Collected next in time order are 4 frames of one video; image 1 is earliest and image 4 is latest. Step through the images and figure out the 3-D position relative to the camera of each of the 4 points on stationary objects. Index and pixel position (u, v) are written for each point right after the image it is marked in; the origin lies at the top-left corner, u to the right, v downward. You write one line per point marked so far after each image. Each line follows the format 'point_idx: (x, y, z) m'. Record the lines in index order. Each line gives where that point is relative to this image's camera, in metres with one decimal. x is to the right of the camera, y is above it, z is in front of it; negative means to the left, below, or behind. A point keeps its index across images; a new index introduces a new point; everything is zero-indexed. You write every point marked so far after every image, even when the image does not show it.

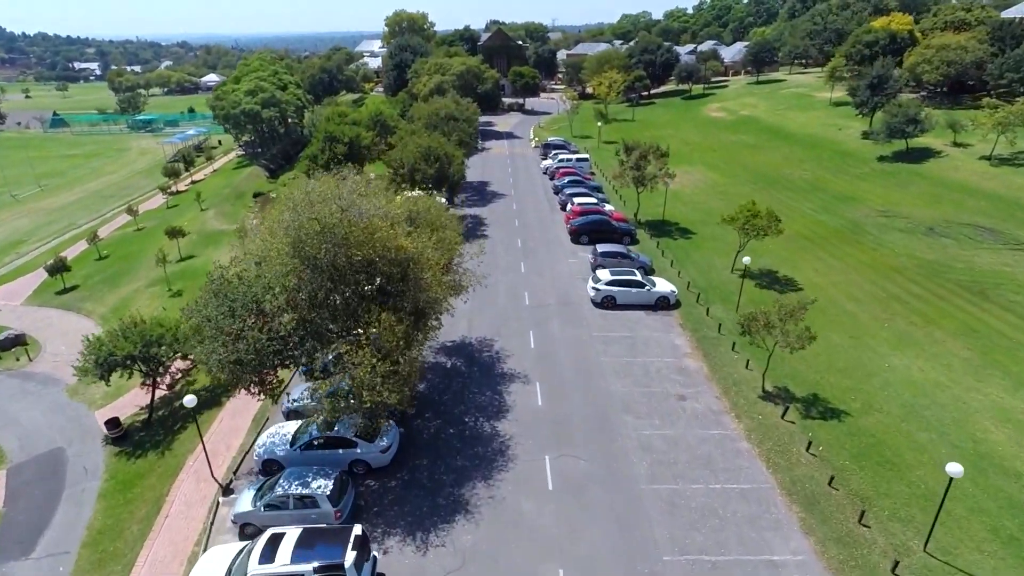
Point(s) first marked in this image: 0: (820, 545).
0: (+8.9, -7.4, +15.6) m
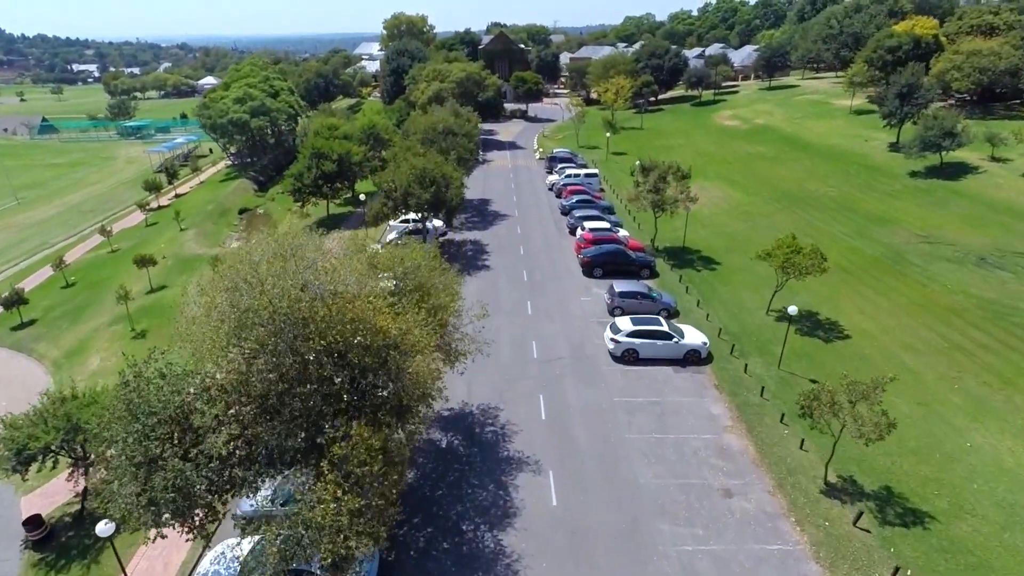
0: (+9.2, -9.8, +11.6) m
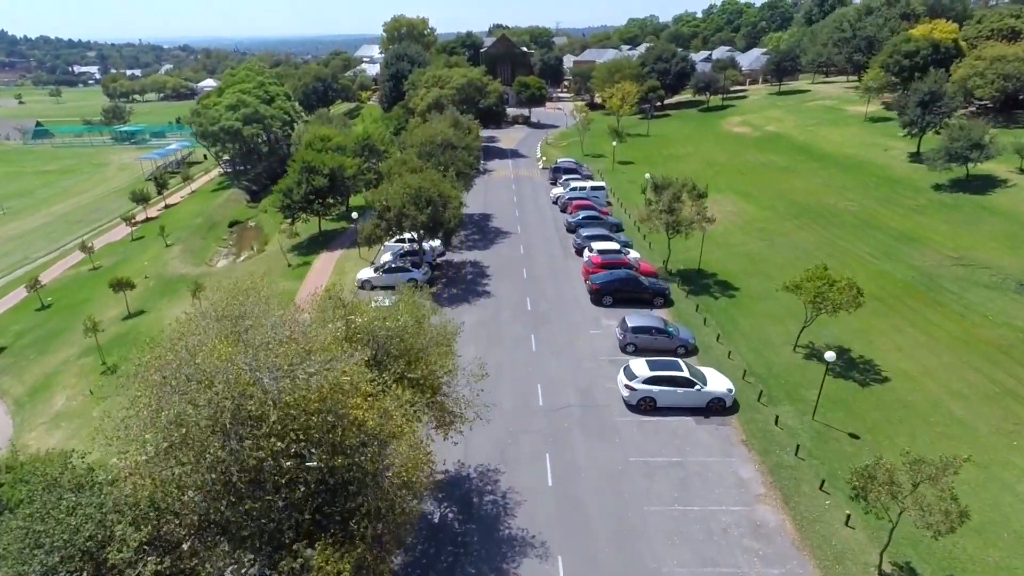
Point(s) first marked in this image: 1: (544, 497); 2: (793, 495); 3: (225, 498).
0: (+9.2, -11.4, +9.0) m
1: (+1.1, -7.0, +18.3) m
2: (+9.6, -7.0, +18.3) m
3: (-5.5, -4.0, +10.5) m
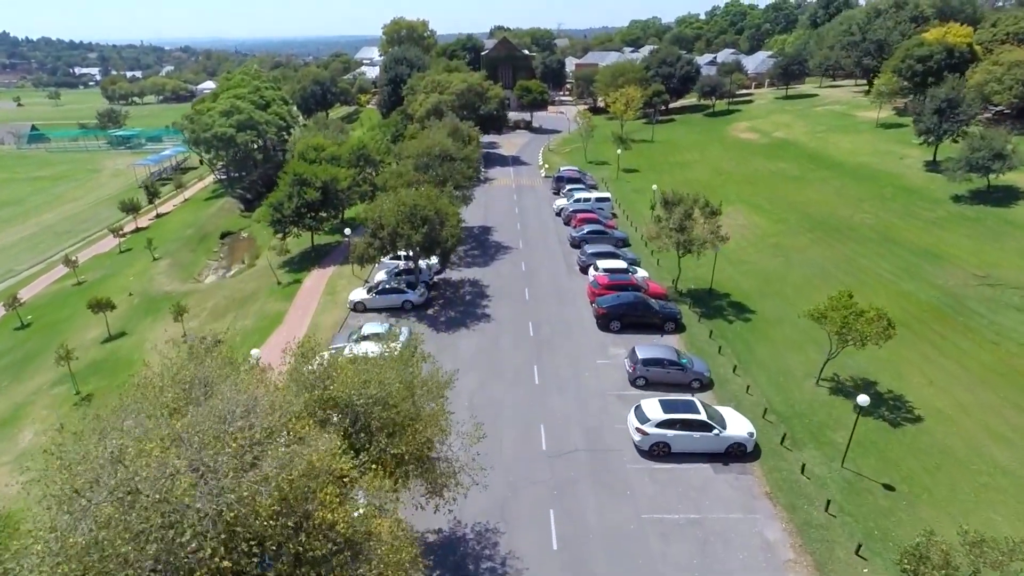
0: (+9.2, -12.7, +7.1) m
1: (+1.1, -8.3, +16.4) m
2: (+9.6, -8.3, +16.4) m
3: (-5.5, -5.2, +8.6) m
